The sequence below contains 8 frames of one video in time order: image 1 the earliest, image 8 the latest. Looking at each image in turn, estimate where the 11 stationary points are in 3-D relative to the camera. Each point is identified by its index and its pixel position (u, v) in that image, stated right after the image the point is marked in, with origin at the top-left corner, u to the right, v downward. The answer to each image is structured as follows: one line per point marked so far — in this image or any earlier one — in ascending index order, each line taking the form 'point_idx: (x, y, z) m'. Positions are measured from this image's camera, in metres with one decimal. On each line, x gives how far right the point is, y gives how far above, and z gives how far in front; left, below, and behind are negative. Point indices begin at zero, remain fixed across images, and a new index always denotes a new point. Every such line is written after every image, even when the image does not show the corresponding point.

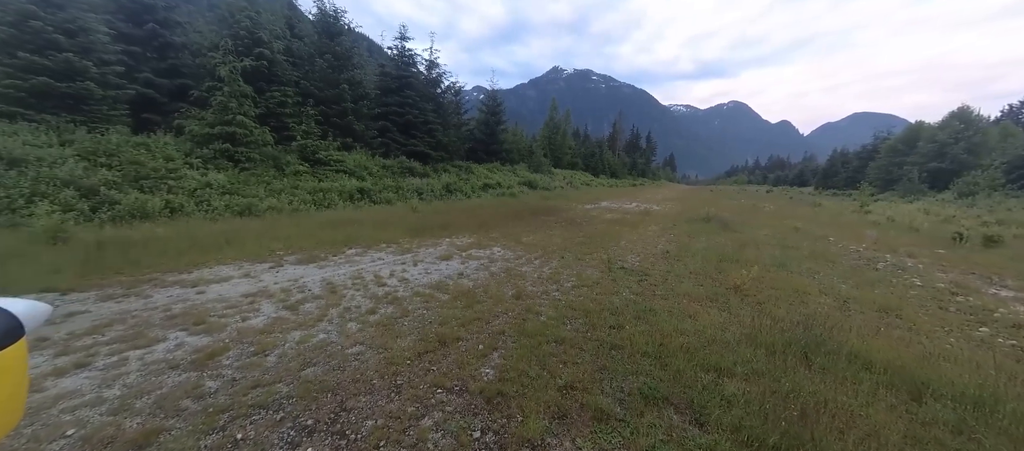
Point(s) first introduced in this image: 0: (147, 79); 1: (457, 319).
0: (-18.5, +7.5, +18.8) m
1: (-0.8, -1.3, +5.1) m
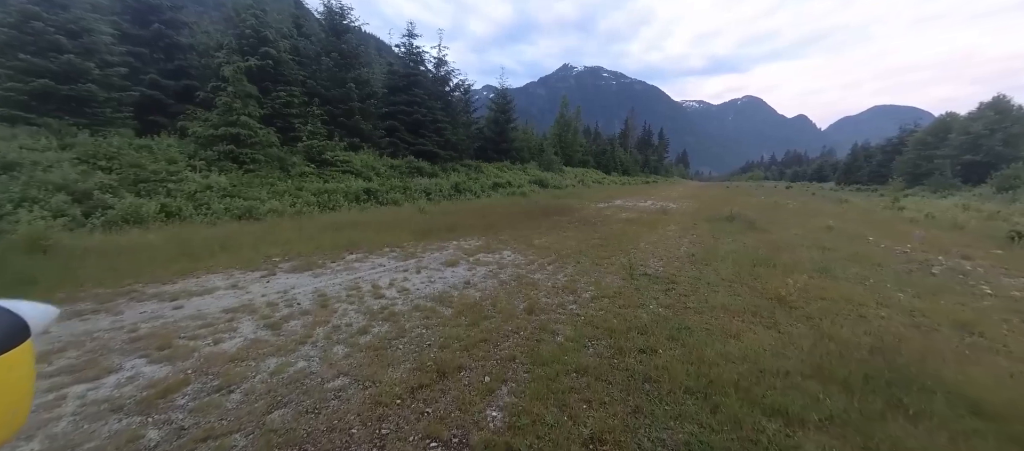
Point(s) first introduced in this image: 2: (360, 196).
0: (-18.0, +7.3, +18.6) m
1: (-0.6, -1.4, +4.4) m
2: (-6.8, +1.4, +16.7) m
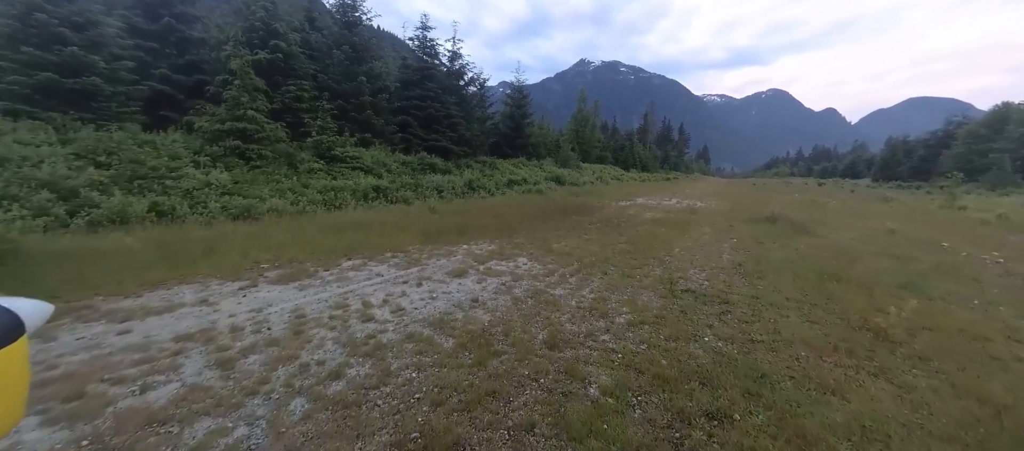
0: (-17.2, +7.4, +18.1) m
1: (-0.5, -1.5, +3.3) m
2: (-6.1, +1.4, +15.9) m
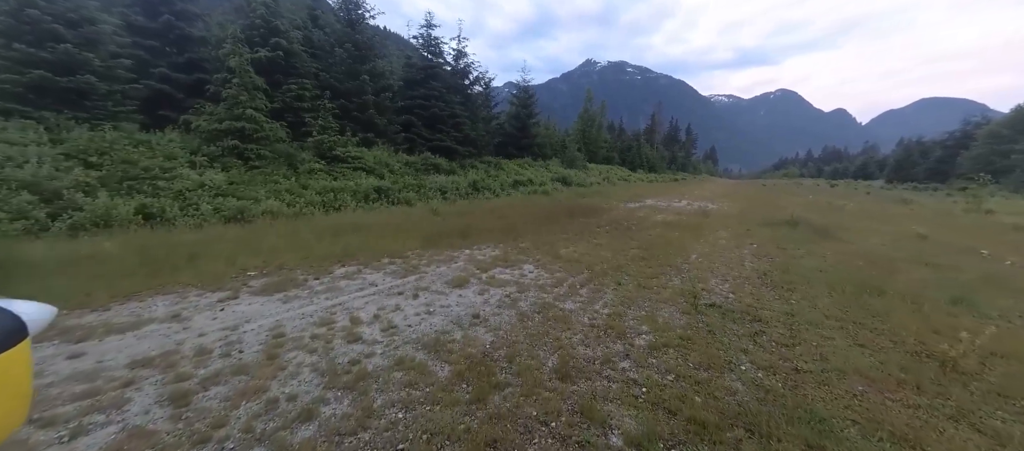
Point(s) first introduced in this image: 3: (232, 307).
0: (-16.9, +7.3, +17.8) m
1: (-0.4, -1.6, +2.7) m
2: (-5.9, +1.3, +15.3) m
3: (-4.1, -1.2, +5.4) m
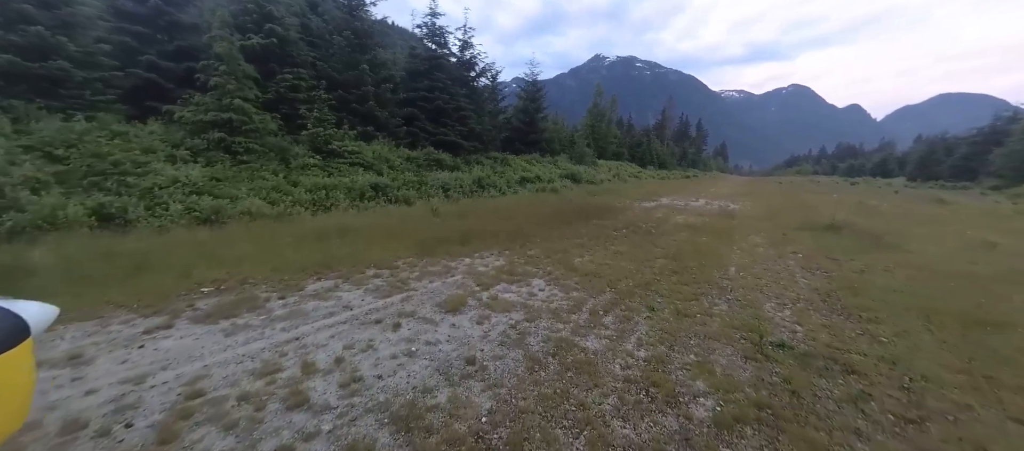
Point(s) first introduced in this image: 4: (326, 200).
0: (-16.5, +7.4, +16.7) m
1: (-0.4, -1.8, +1.4) m
2: (-5.6, +1.3, +14.1) m
3: (-4.0, -1.3, +4.2) m
4: (-6.4, +0.9, +12.6) m
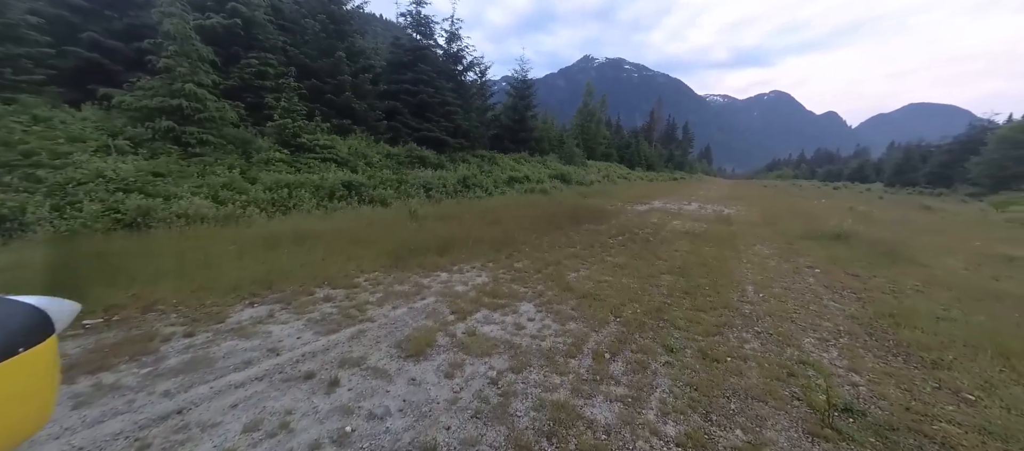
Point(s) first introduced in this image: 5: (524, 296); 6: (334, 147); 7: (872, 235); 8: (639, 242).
0: (-17.0, +7.4, +14.9) m
1: (-0.5, -2.0, +0.2) m
2: (-6.1, +1.2, +12.7) m
3: (-4.2, -1.5, +2.8) m
4: (-6.8, +0.8, +11.1) m
5: (+0.2, -1.2, +6.2) m
6: (-7.8, +3.4, +16.1) m
7: (+12.6, -0.3, +12.6) m
8: (+3.8, -0.5, +10.8) m
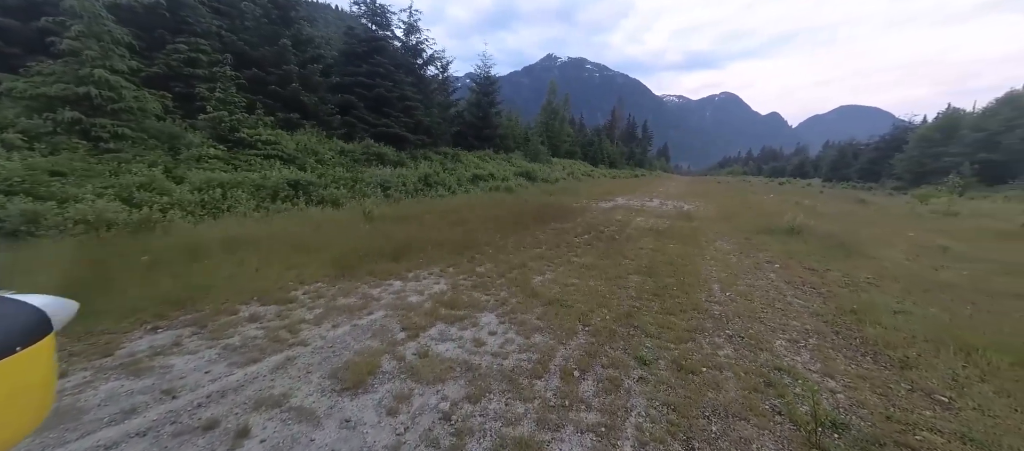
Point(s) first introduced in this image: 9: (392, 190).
0: (-18.5, +7.2, +12.7) m
1: (-0.5, -2.1, -0.4) m
2: (-7.3, +1.1, +11.5) m
3: (-4.5, -1.6, +1.9) m
4: (-7.9, +0.6, +9.9) m
5: (-0.4, -1.2, +5.7) m
6: (-9.4, +3.3, +14.8) m
7: (+11.3, -0.1, +13.2) m
8: (+2.7, -0.4, +10.6) m
9: (-4.8, +1.4, +14.6) m
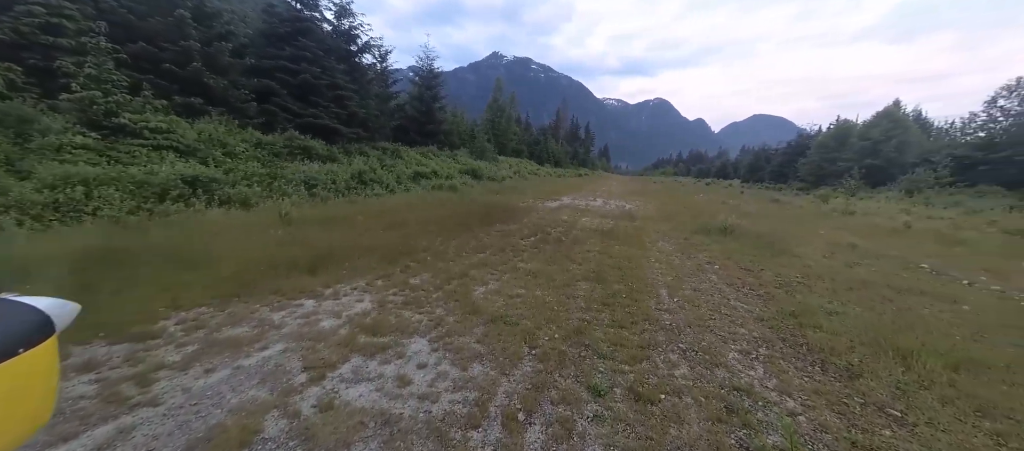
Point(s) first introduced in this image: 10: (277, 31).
0: (-20.2, +6.9, +9.1) m
1: (-0.5, -2.2, -1.2) m
2: (-9.0, +0.9, +9.6) m
3: (-4.7, -1.8, +0.5) m
4: (-9.3, +0.5, +7.9) m
5: (-1.3, -1.3, +4.8) m
6: (-11.5, +3.2, +12.5) m
7: (+9.3, -0.1, +13.9) m
8: (+1.1, -0.5, +10.2) m
9: (-7.0, +1.3, +13.1) m
10: (-12.4, +10.3, +19.3) m
